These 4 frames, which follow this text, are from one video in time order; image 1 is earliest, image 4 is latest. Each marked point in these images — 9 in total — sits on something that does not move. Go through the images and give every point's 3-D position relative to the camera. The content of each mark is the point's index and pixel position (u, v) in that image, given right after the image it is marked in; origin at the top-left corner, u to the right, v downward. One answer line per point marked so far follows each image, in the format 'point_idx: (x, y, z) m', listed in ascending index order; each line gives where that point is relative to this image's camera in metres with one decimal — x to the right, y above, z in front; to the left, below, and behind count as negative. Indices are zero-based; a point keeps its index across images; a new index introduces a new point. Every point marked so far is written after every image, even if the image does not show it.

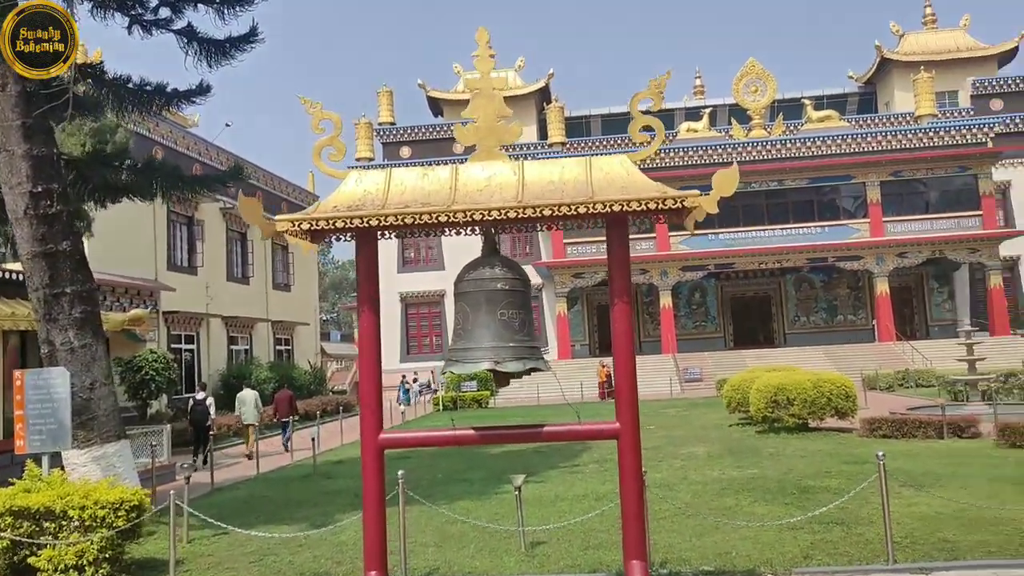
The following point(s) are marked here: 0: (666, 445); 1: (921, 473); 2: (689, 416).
0: (+2.1, -2.2, +11.6) m
1: (+3.9, -1.8, +7.9) m
2: (+3.5, -2.5, +16.5) m
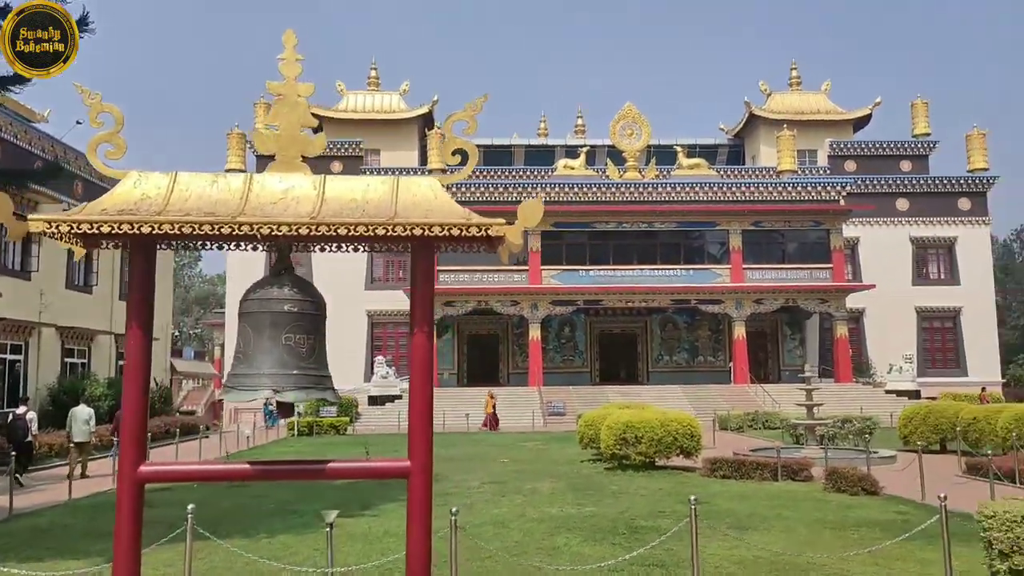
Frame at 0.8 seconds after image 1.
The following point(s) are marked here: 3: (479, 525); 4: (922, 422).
0: (0.0, -2.6, +11.4) m
1: (+2.3, -2.2, +8.0) m
2: (+0.7, -3.2, +16.5) m
3: (-0.3, -2.2, +7.7) m
4: (+7.3, -2.4, +14.7) m
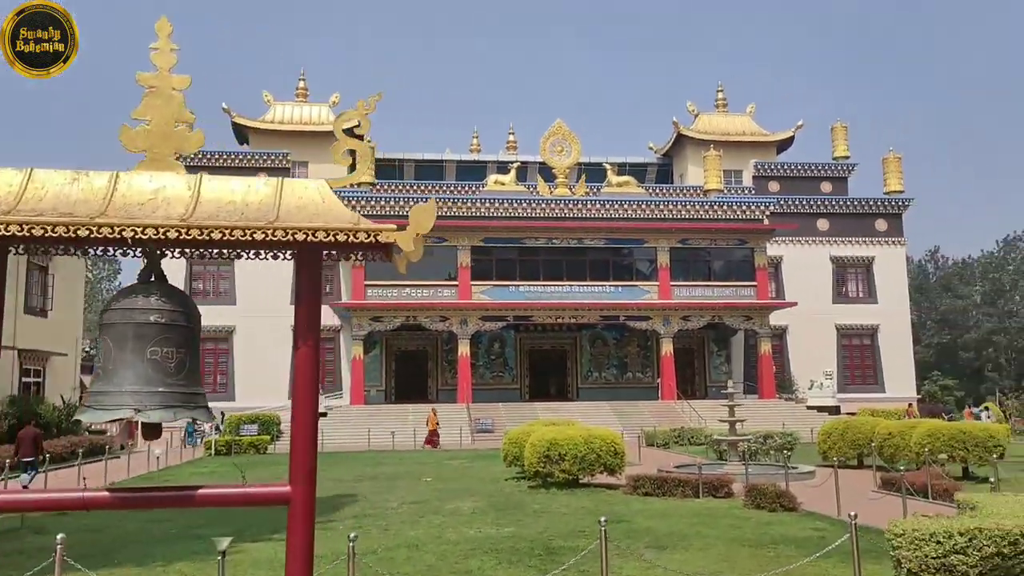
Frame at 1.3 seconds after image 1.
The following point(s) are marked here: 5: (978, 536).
0: (-1.1, -2.8, +11.1) m
1: (+1.5, -2.4, +7.9) m
2: (-0.8, -3.5, +16.2) m
3: (-1.1, -2.3, +7.3) m
4: (+5.9, -2.7, +15.0) m
5: (+2.6, -1.4, +4.7) m
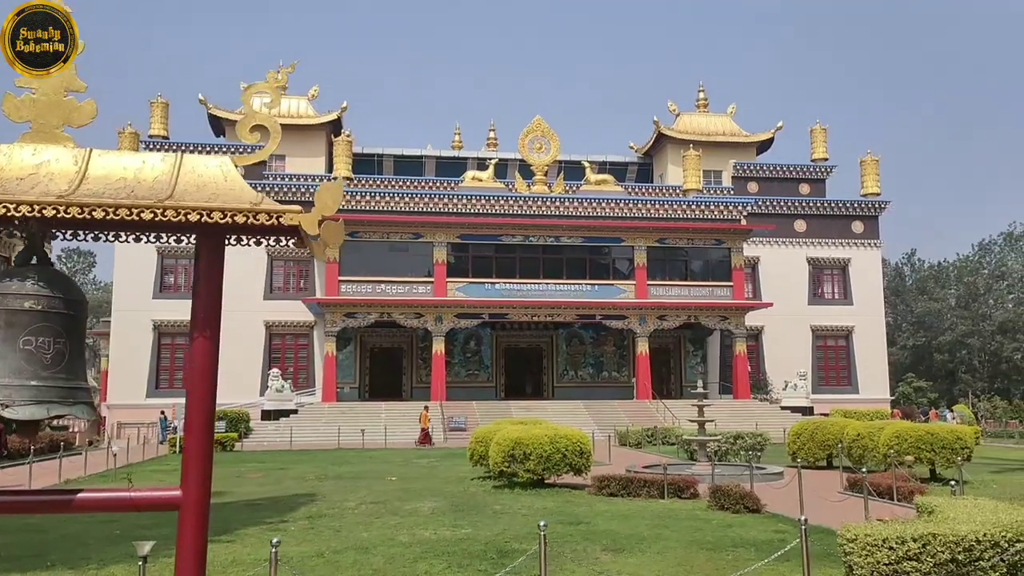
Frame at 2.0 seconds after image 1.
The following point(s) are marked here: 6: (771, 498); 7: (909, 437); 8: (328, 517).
0: (-1.6, -2.8, +10.8) m
1: (+1.0, -2.3, +7.7) m
2: (-1.4, -3.4, +15.9) m
3: (-1.5, -2.3, +7.1) m
4: (+5.3, -2.7, +14.9) m
5: (+2.3, -1.4, +4.5) m
6: (+3.0, -2.5, +9.7) m
7: (+5.9, -2.2, +12.2) m
8: (-2.0, -2.5, +9.2) m
